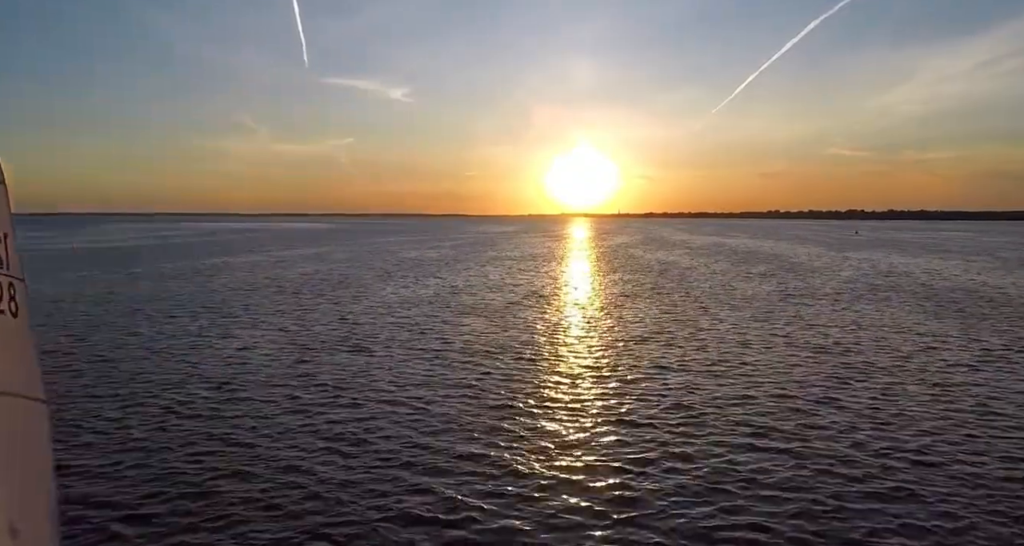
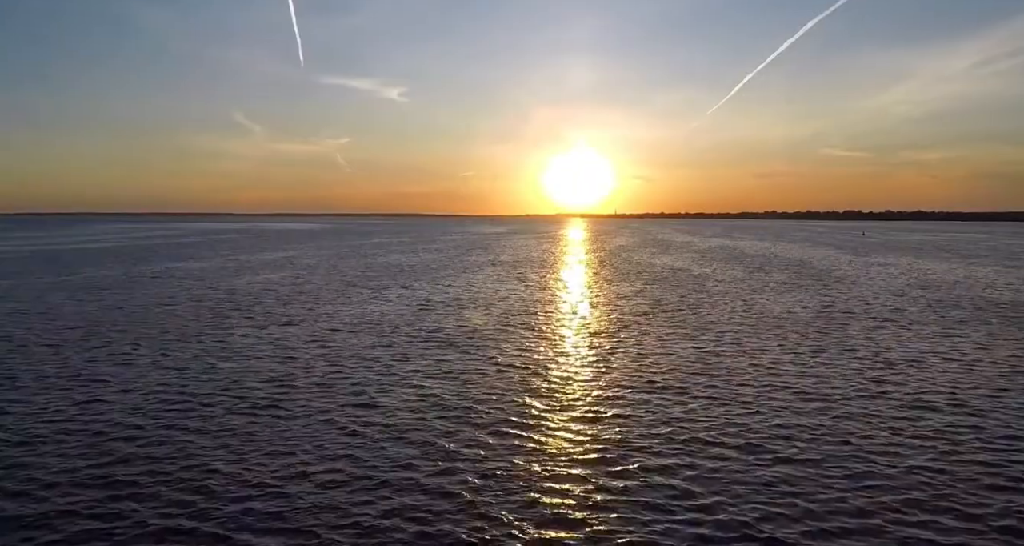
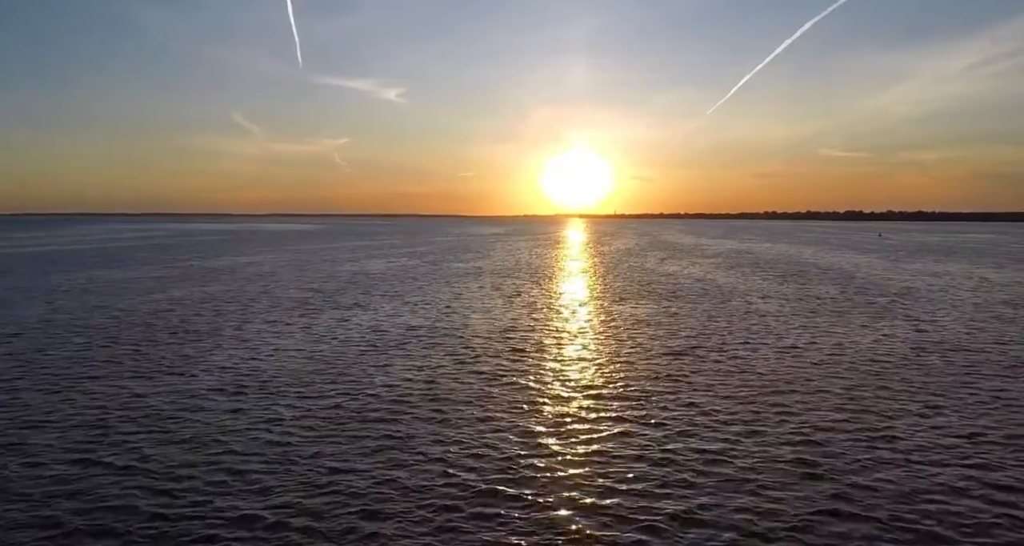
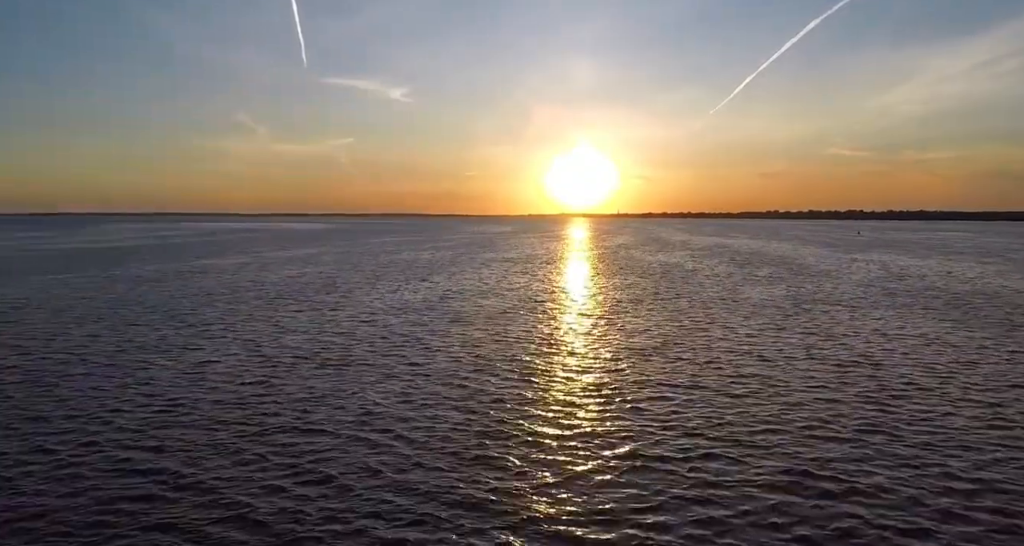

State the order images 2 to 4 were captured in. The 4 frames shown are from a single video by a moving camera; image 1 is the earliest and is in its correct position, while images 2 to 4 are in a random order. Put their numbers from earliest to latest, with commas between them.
4, 2, 3
